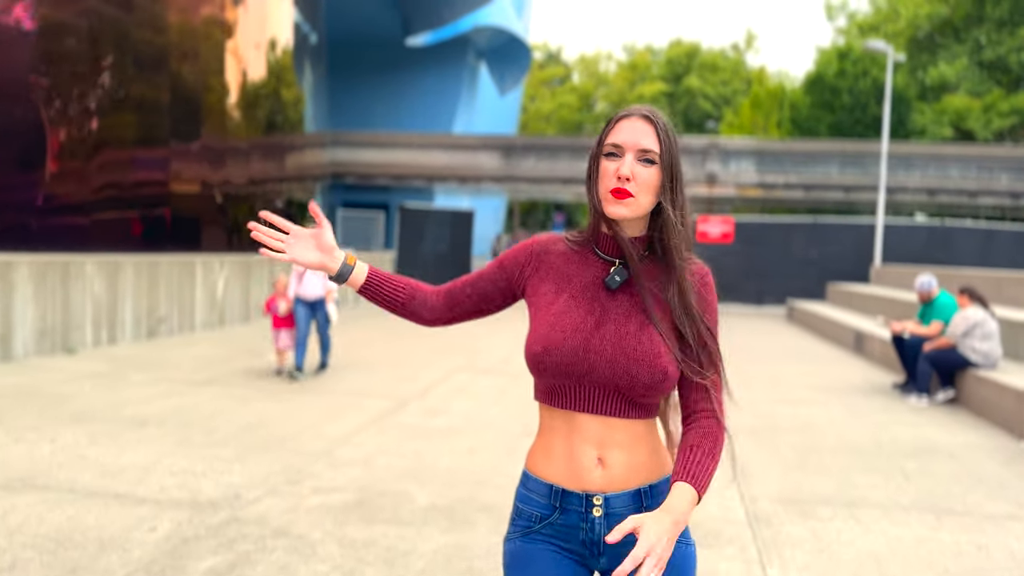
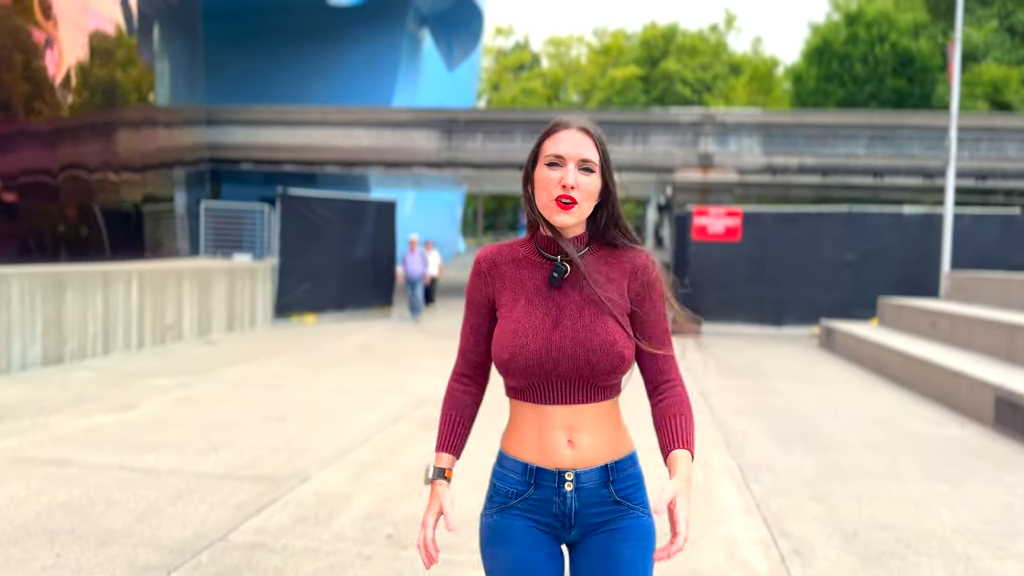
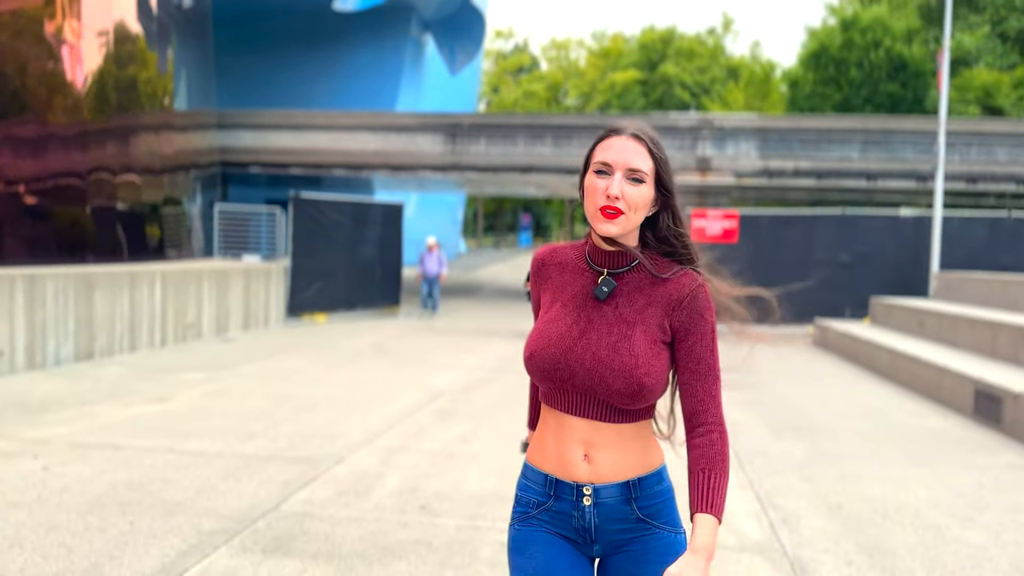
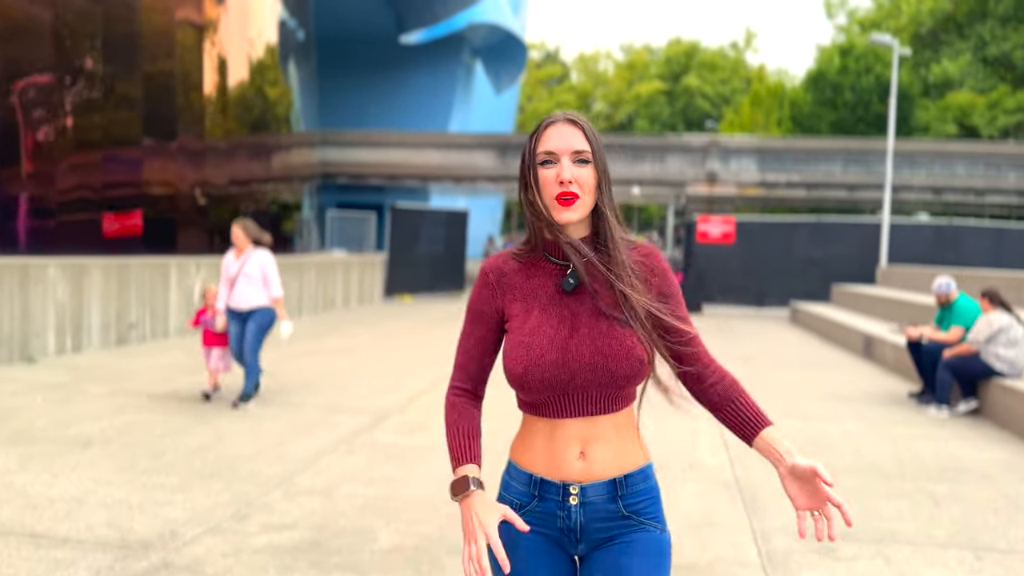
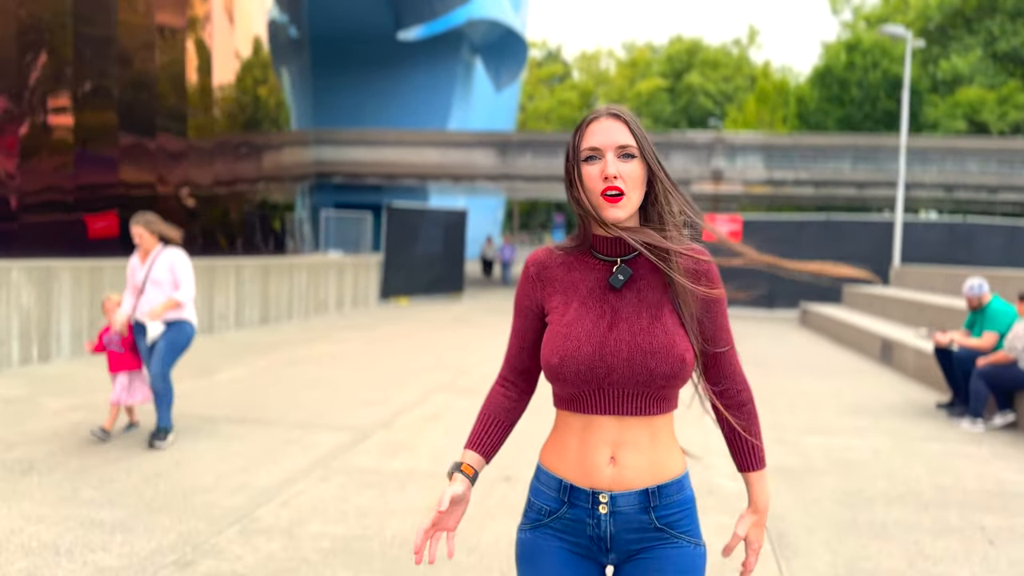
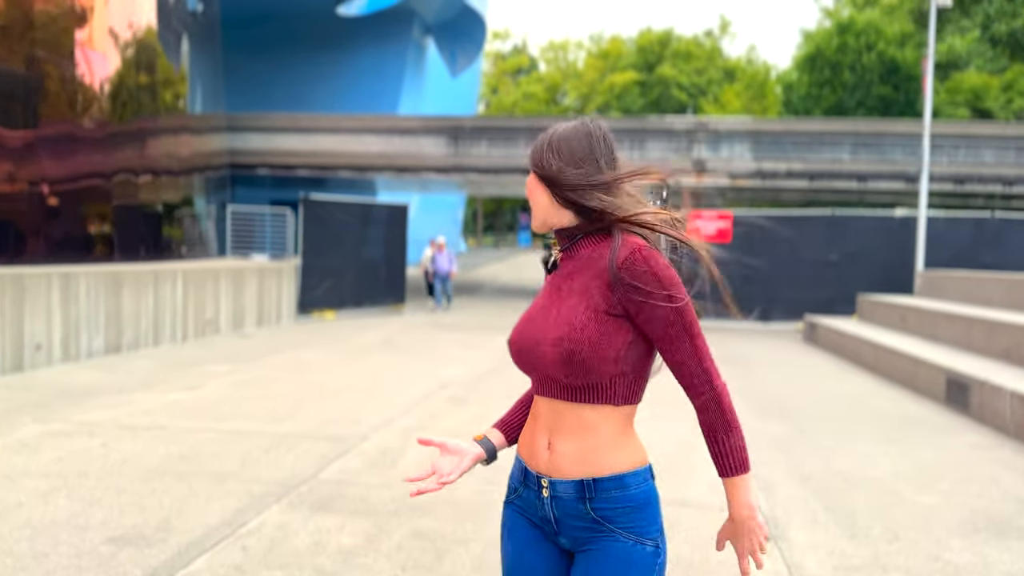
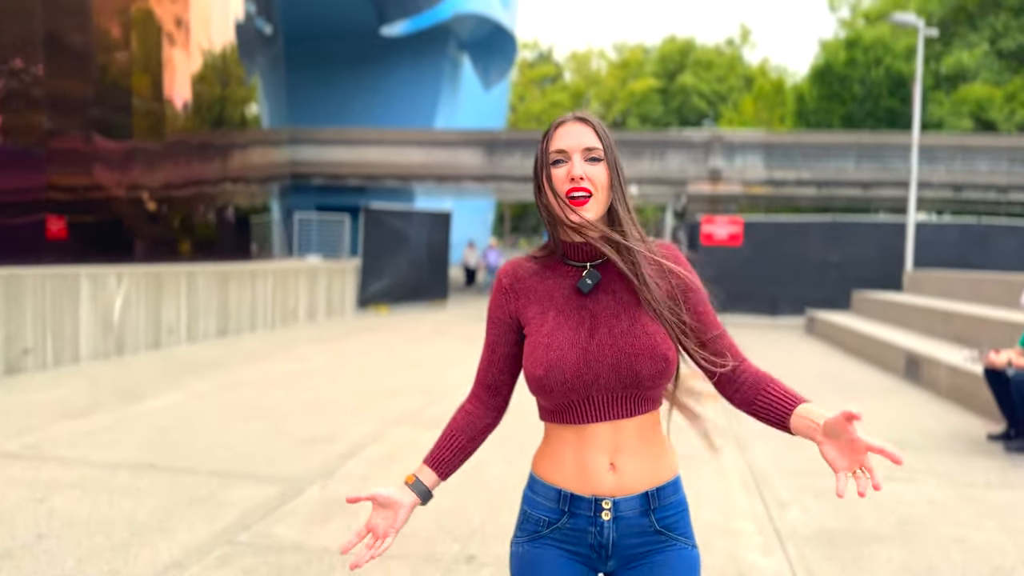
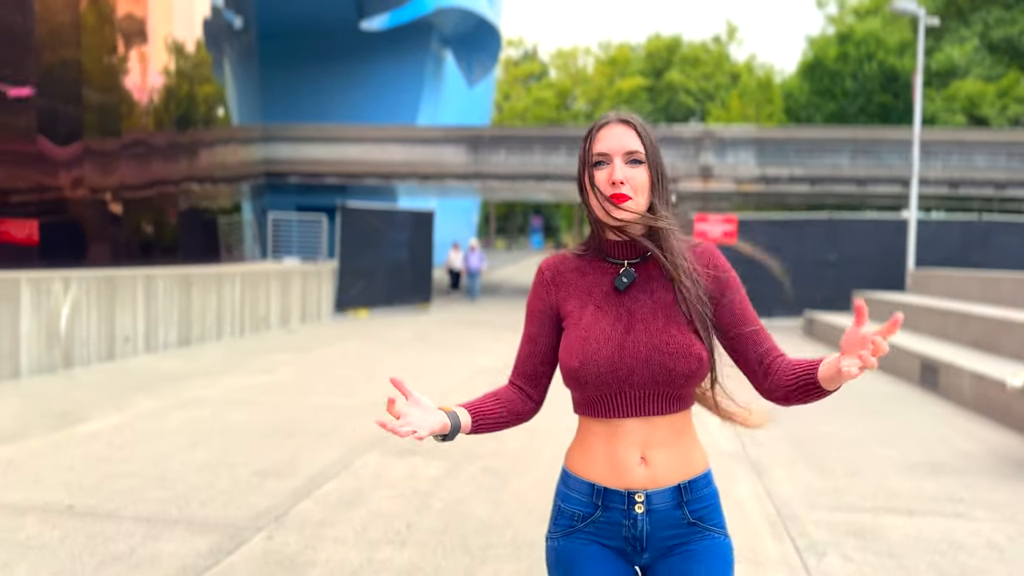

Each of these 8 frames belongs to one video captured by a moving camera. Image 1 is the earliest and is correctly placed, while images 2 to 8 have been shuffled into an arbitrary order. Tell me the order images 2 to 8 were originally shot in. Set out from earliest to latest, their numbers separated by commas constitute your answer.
4, 5, 7, 8, 6, 3, 2
